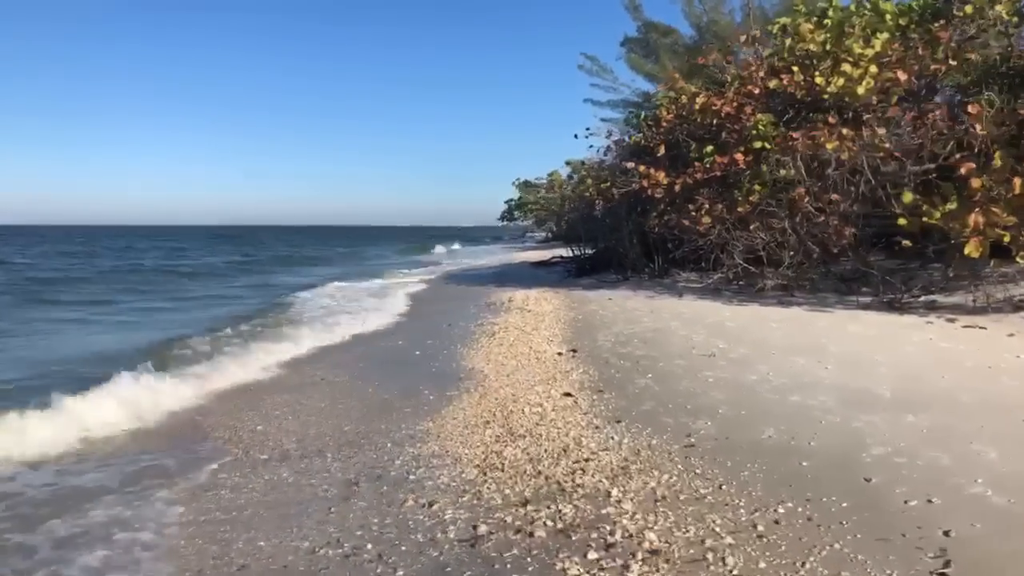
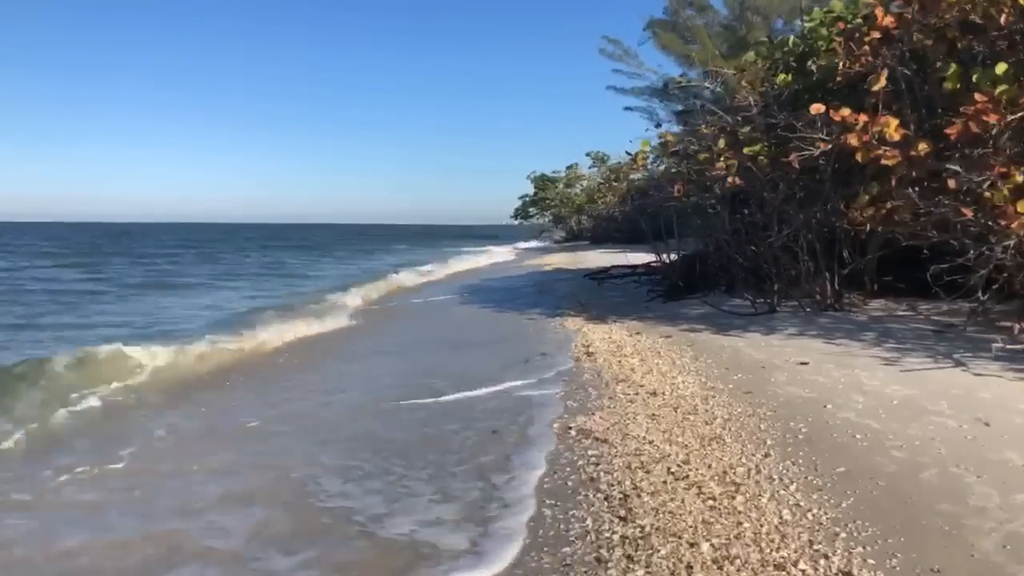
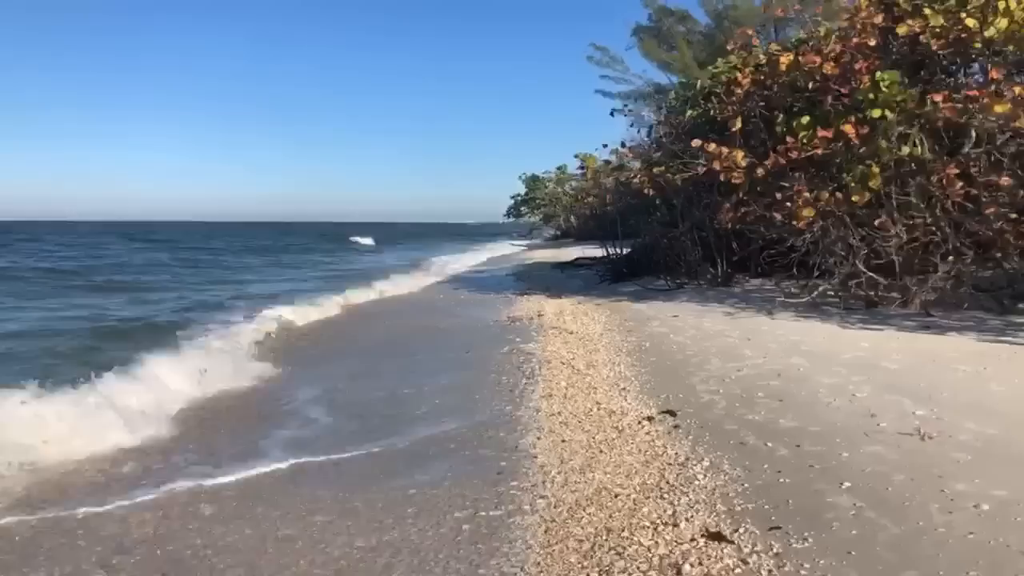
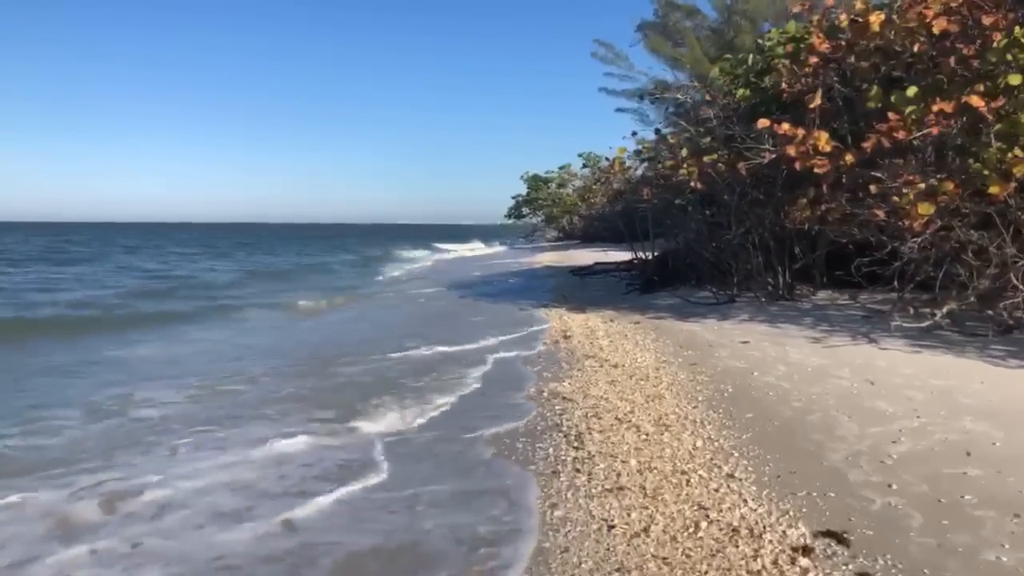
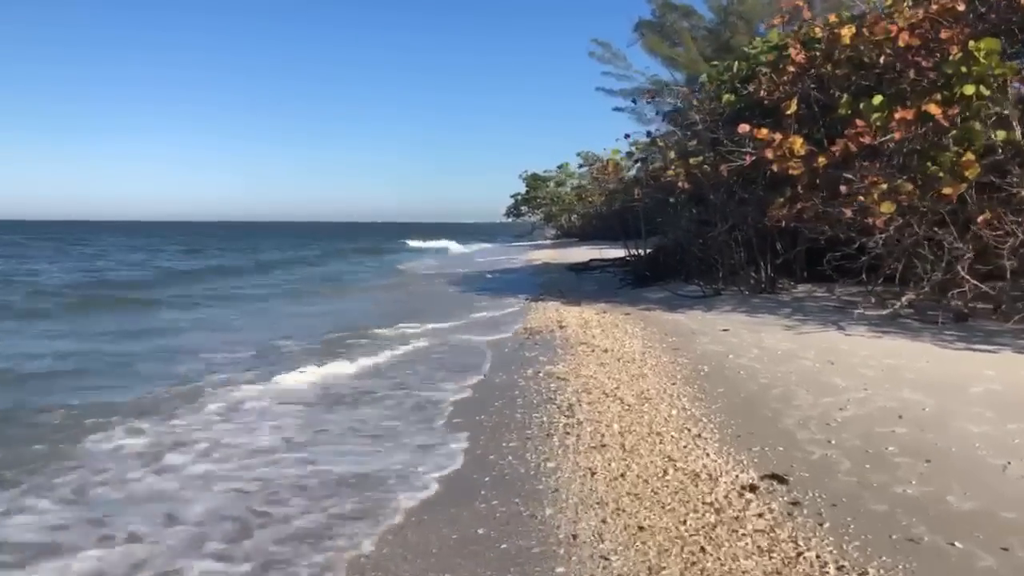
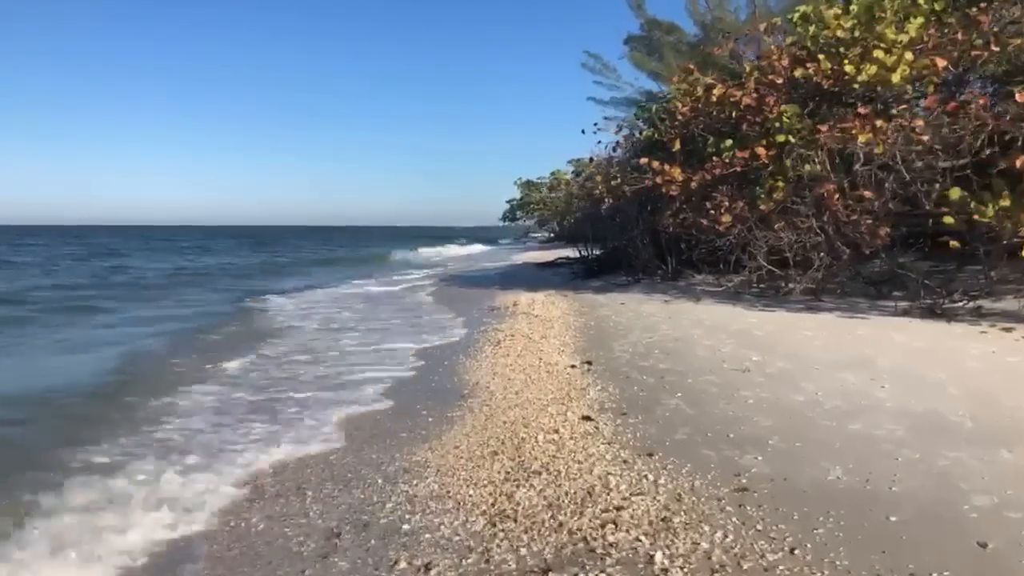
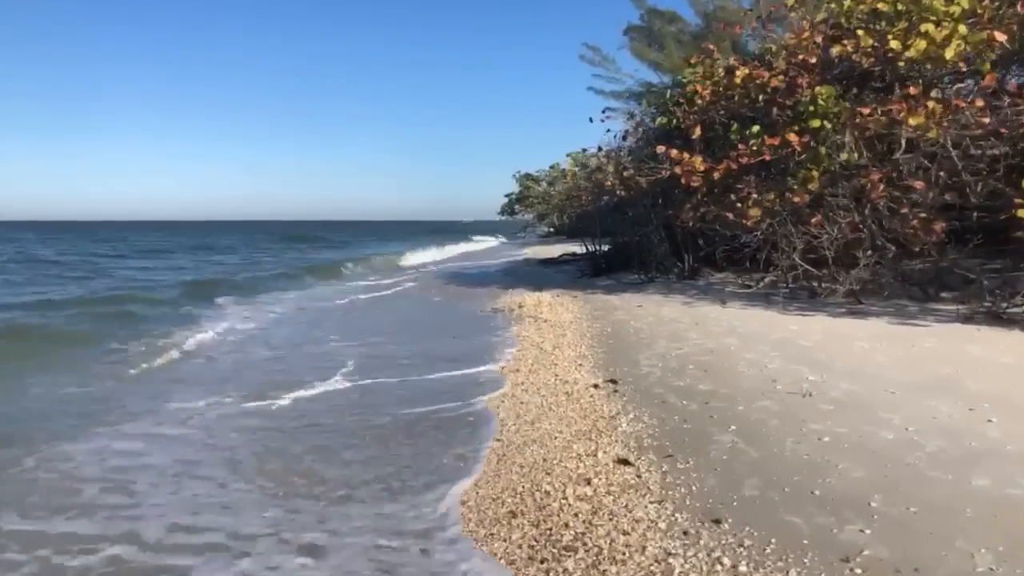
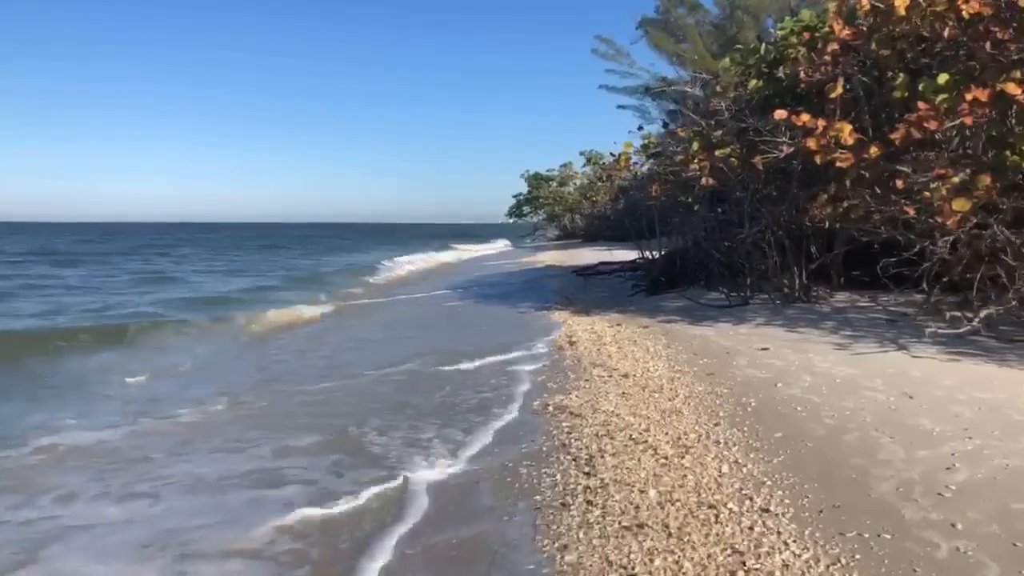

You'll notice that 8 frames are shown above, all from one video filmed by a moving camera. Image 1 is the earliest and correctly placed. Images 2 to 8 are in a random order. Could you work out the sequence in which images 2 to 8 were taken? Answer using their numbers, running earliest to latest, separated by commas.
6, 7, 3, 5, 4, 8, 2
